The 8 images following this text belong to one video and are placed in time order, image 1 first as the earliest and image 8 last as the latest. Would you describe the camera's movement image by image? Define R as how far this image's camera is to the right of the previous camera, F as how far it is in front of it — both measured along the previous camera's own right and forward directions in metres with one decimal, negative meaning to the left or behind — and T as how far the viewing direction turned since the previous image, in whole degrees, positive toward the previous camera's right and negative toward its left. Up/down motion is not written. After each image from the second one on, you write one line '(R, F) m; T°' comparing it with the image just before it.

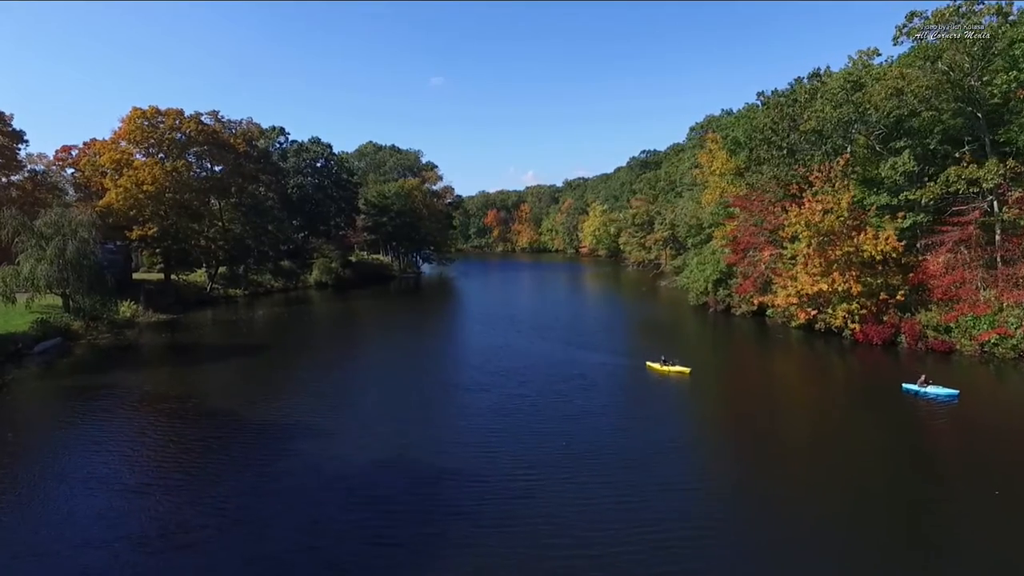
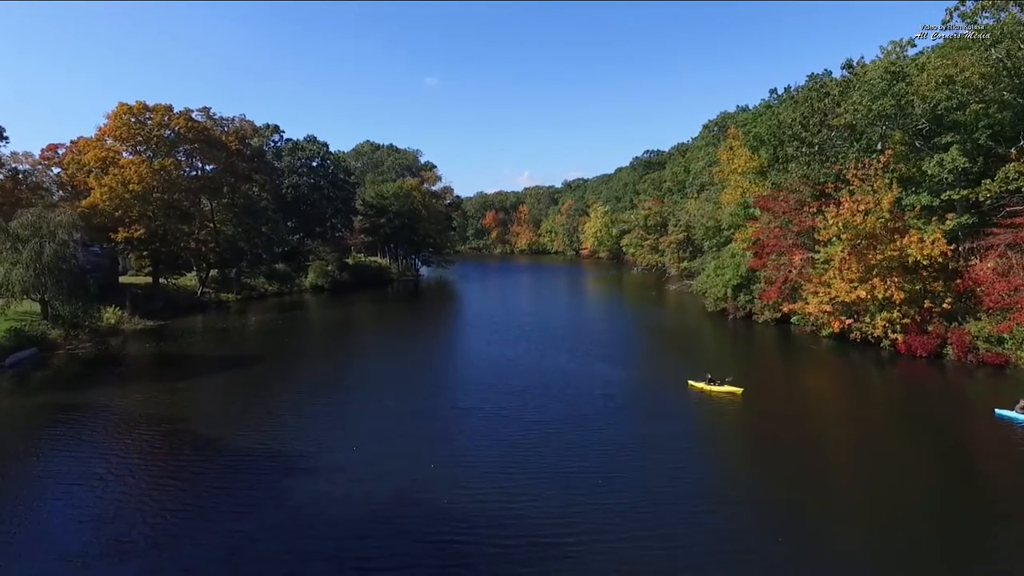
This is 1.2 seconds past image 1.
(-0.6, +1.9) m; 0°
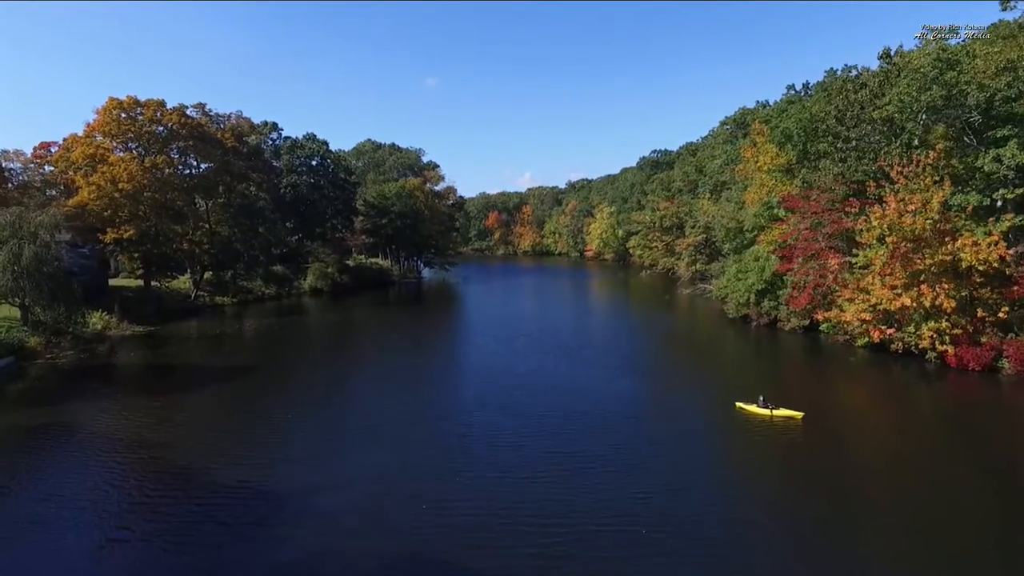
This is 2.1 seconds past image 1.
(-0.4, +1.8) m; 0°
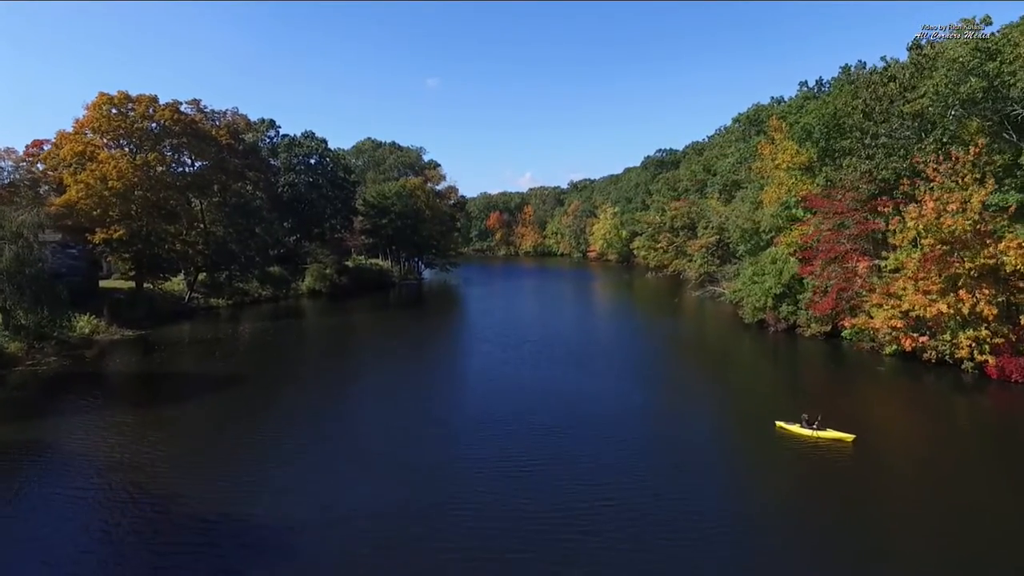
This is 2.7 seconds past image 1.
(-0.3, +1.4) m; 0°
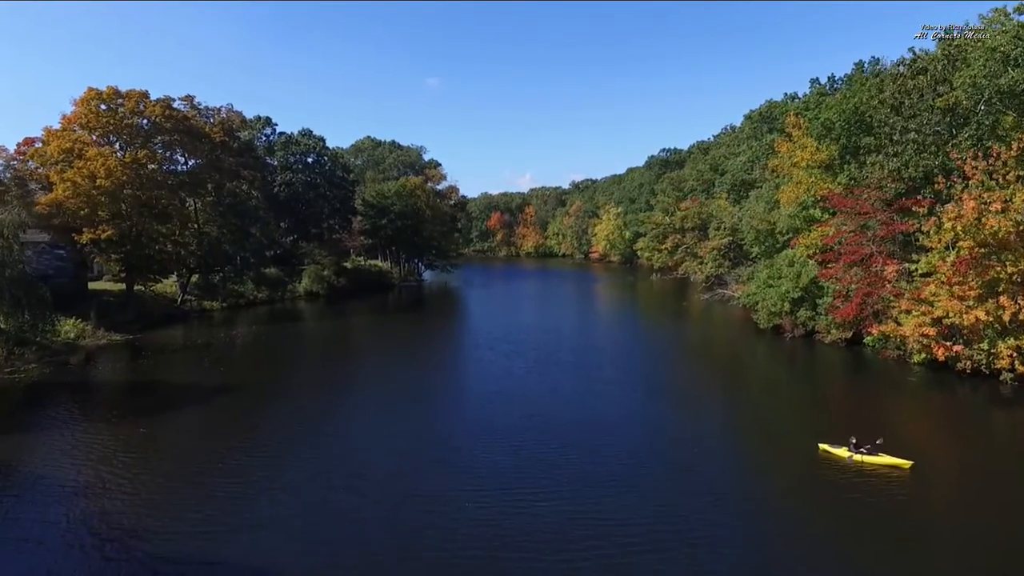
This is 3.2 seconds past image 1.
(-0.2, +1.3) m; 0°
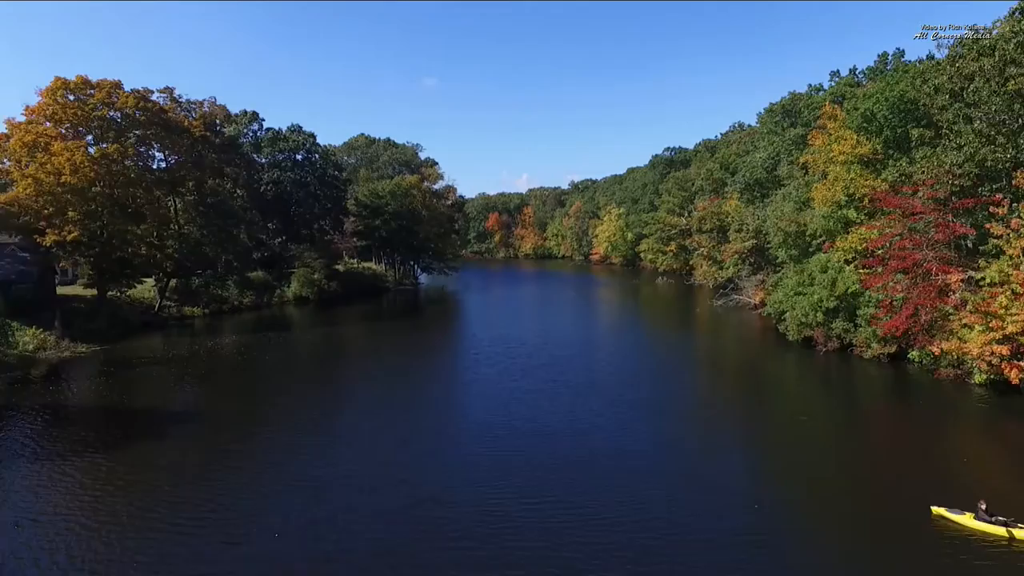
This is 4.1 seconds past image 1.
(-0.3, +2.6) m; 0°
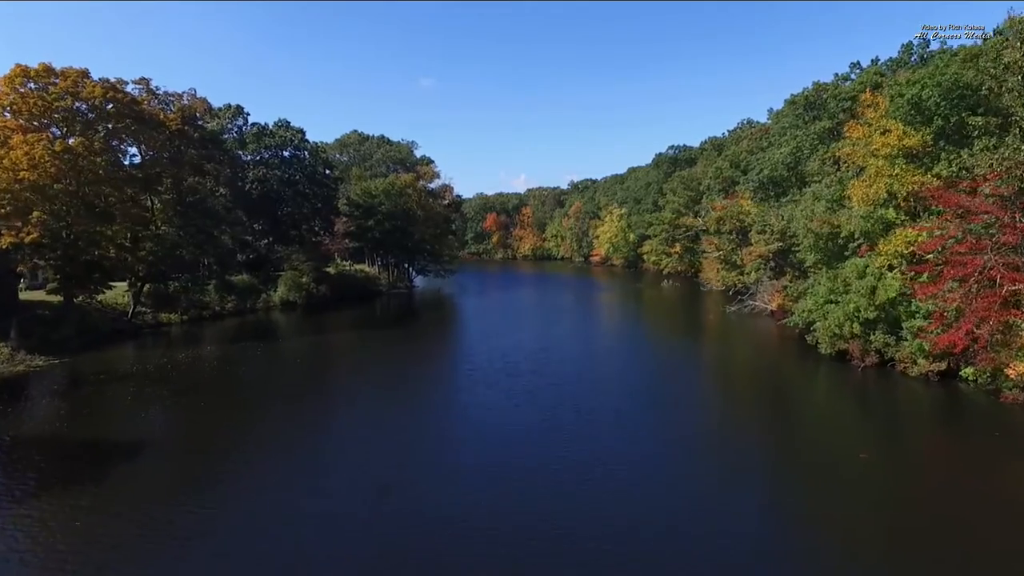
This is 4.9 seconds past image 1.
(-0.2, +2.6) m; 0°
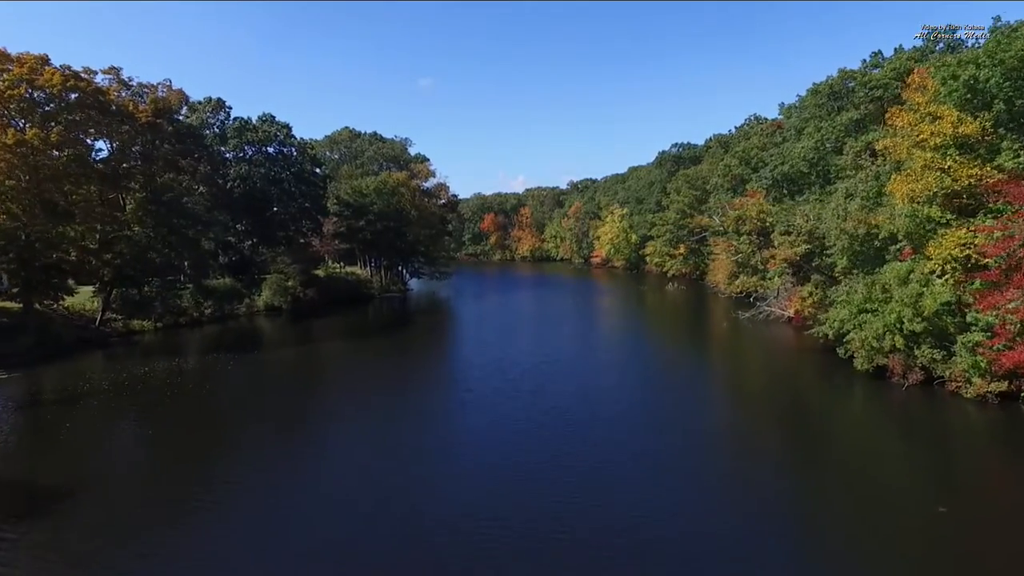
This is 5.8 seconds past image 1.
(0.0, +2.6) m; 0°
